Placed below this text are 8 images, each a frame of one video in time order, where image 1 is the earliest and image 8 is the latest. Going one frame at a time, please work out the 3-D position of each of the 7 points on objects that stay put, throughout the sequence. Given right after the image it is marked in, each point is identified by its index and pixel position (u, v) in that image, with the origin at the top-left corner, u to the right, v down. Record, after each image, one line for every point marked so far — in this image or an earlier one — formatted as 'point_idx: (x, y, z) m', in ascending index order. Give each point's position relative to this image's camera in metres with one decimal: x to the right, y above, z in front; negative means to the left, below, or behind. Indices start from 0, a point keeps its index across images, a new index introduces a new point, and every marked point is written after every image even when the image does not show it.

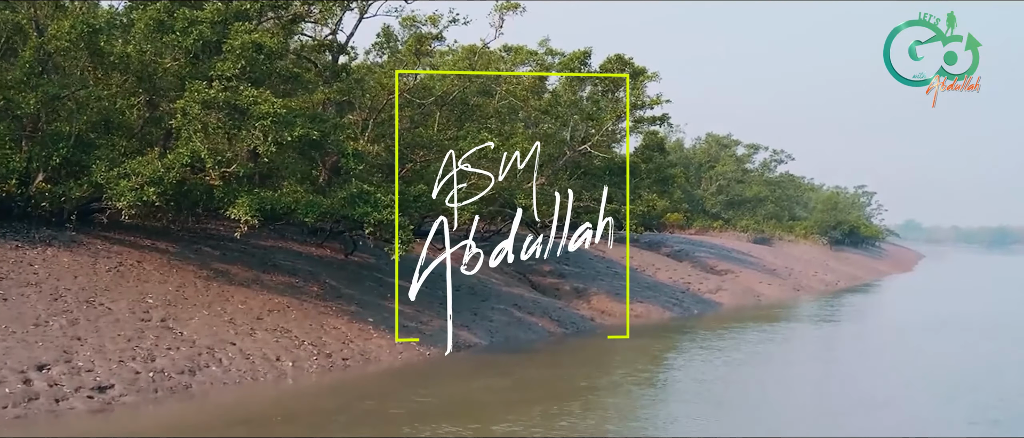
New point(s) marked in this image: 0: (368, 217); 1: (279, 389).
0: (-1.5, 0.0, +15.2) m
1: (-2.0, -1.4, +12.8) m
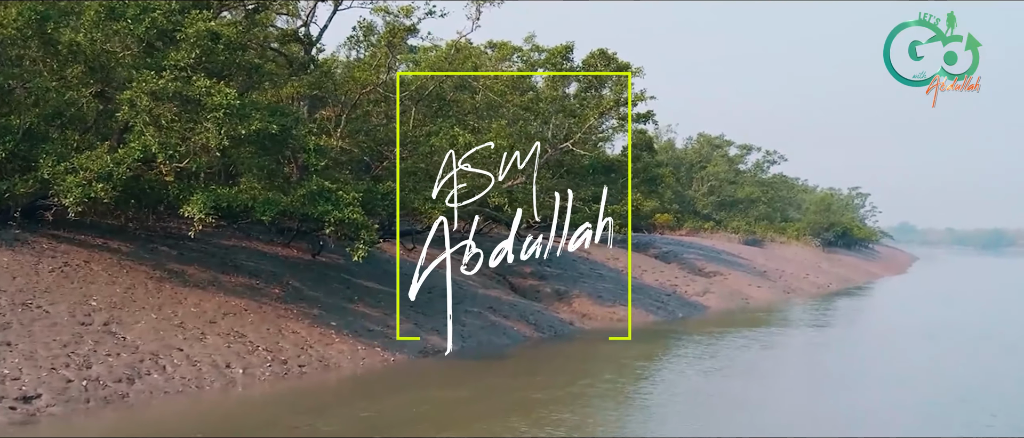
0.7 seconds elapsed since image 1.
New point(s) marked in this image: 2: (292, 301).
0: (-1.8, 0.0, +14.4) m
1: (-2.3, -1.4, +12.0) m
2: (-2.3, -0.9, +16.0) m
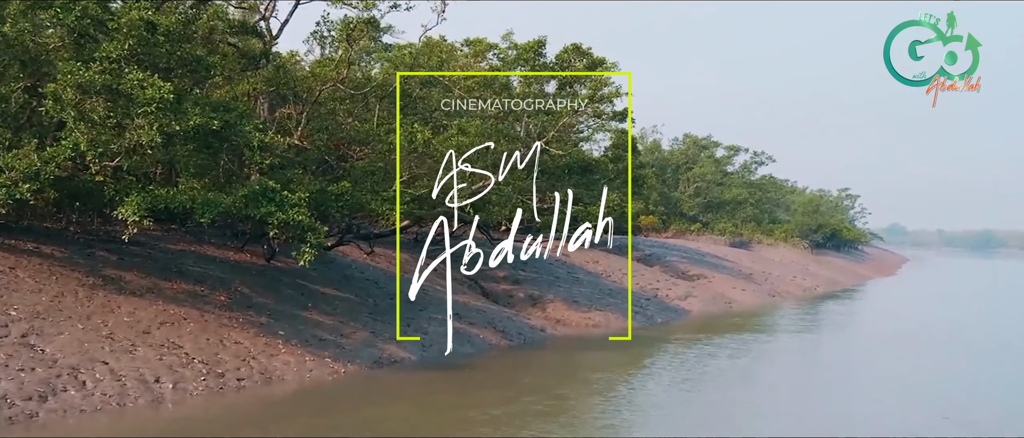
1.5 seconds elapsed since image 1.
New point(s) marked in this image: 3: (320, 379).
0: (-2.1, 0.0, +13.4) m
1: (-2.6, -1.4, +11.0) m
2: (-2.7, -0.9, +15.0) m
3: (-1.7, -1.4, +13.6) m
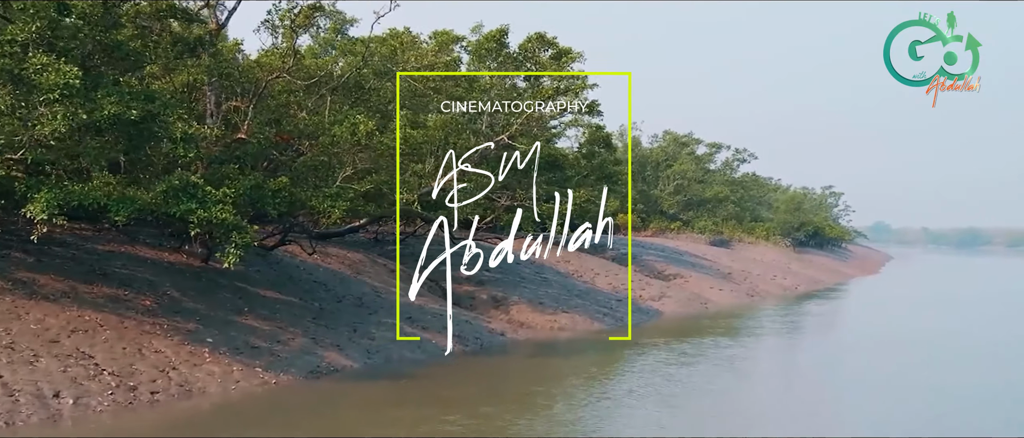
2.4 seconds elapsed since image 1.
0: (-2.6, 0.0, +12.3) m
1: (-3.1, -1.4, +9.9) m
2: (-3.2, -0.9, +13.9) m
3: (-2.2, -1.4, +12.5) m
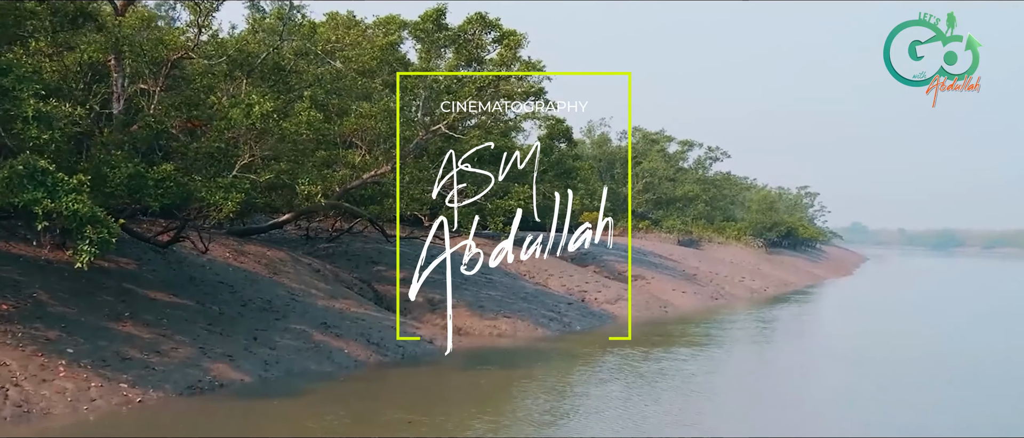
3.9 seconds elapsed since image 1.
0: (-3.3, +0.1, +10.5) m
1: (-3.7, -1.4, +8.1) m
2: (-3.9, -0.8, +12.1) m
3: (-2.9, -1.4, +10.8) m
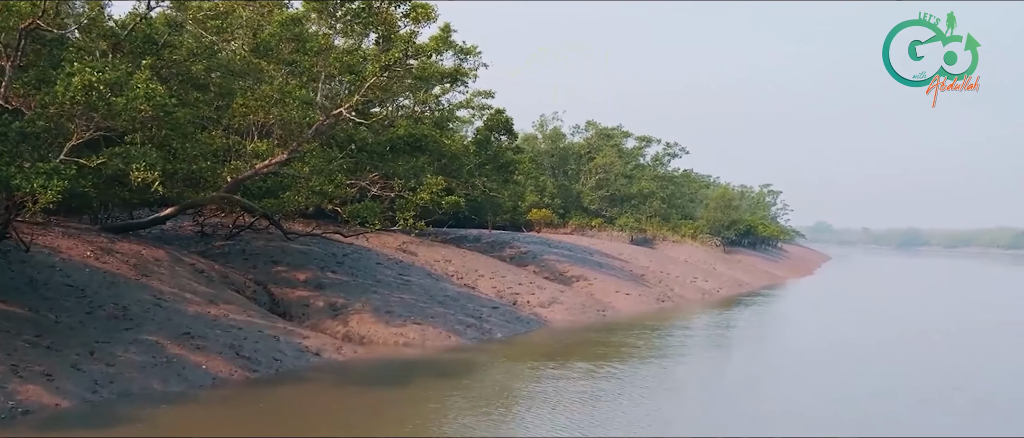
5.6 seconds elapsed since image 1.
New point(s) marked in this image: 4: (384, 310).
0: (-4.2, +0.2, +8.3) m
1: (-4.6, -1.3, +5.9) m
2: (-4.8, -0.8, +9.9) m
3: (-3.8, -1.3, +8.6) m
4: (-1.6, -1.1, +18.6) m
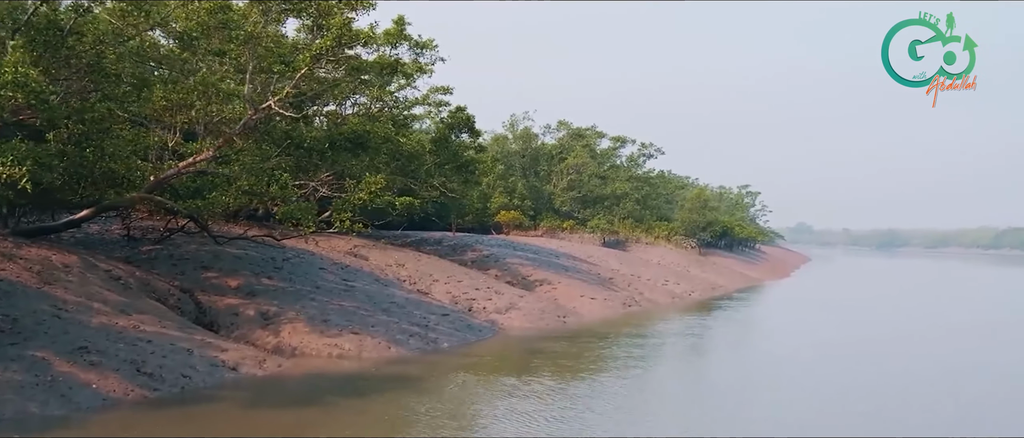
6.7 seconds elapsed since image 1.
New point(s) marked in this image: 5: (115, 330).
0: (-4.7, +0.1, +7.0) m
1: (-5.0, -1.3, +4.5) m
2: (-5.3, -0.8, +8.5) m
3: (-4.3, -1.3, +7.2) m
4: (-2.2, -1.1, +17.3) m
5: (-3.5, -1.0, +13.5) m
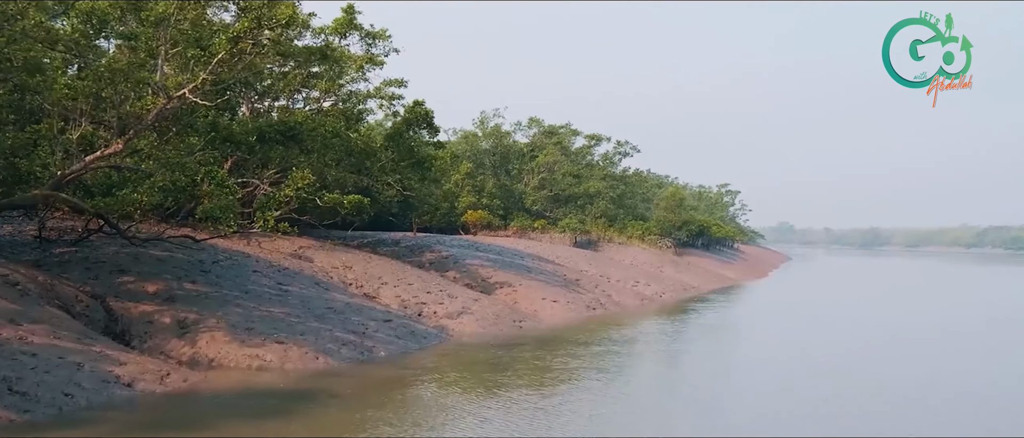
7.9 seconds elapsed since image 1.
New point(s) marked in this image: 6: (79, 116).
0: (-5.2, +0.1, +5.5) m
1: (-5.5, -1.3, +3.1) m
2: (-5.8, -0.8, +7.0) m
3: (-4.8, -1.3, +5.8) m
4: (-2.8, -1.1, +15.8) m
5: (-4.1, -1.0, +12.1) m
6: (-4.7, +1.1, +16.4) m
